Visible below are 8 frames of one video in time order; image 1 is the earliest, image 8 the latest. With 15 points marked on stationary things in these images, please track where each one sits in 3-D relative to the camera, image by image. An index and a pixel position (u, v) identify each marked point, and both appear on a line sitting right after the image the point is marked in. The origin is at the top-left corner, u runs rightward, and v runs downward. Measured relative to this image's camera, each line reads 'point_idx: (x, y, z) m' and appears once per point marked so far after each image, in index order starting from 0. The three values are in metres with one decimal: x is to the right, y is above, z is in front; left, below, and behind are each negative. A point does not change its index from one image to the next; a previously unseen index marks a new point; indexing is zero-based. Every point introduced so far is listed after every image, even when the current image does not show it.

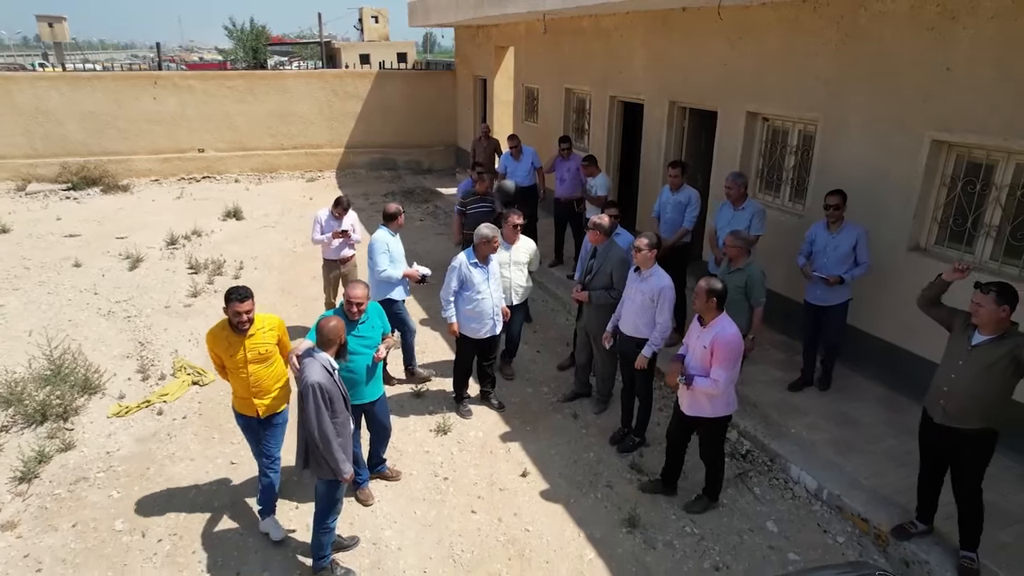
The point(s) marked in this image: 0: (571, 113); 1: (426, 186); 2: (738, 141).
0: (+0.7, +2.1, +9.1) m
1: (-1.5, +1.8, +12.8) m
2: (+1.9, +1.2, +6.1) m
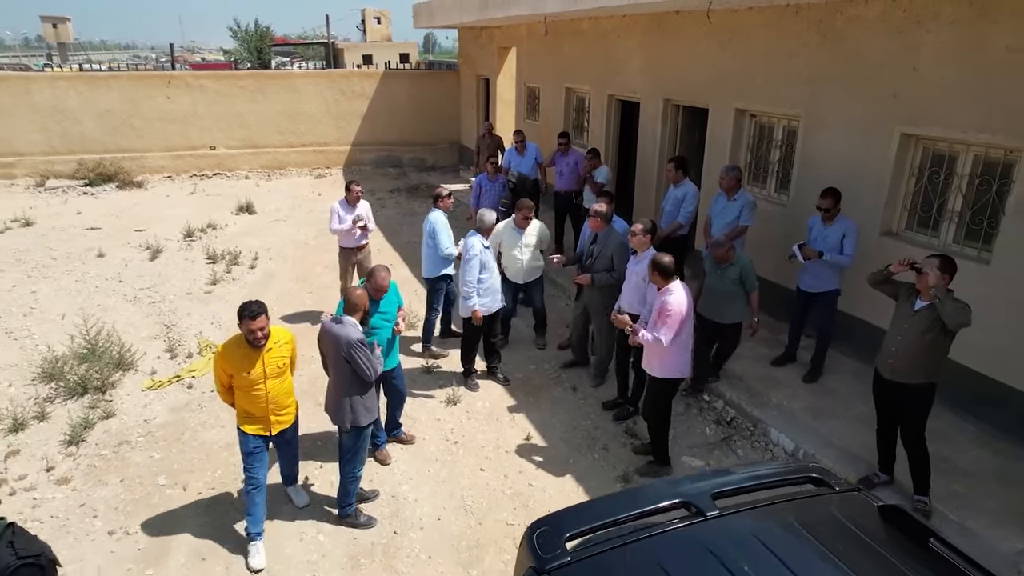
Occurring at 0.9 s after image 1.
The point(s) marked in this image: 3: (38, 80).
0: (+0.8, +2.3, +9.5) m
1: (-1.5, +1.9, +13.2) m
2: (+1.9, +1.3, +6.5) m
3: (-7.9, +3.4, +12.2) m
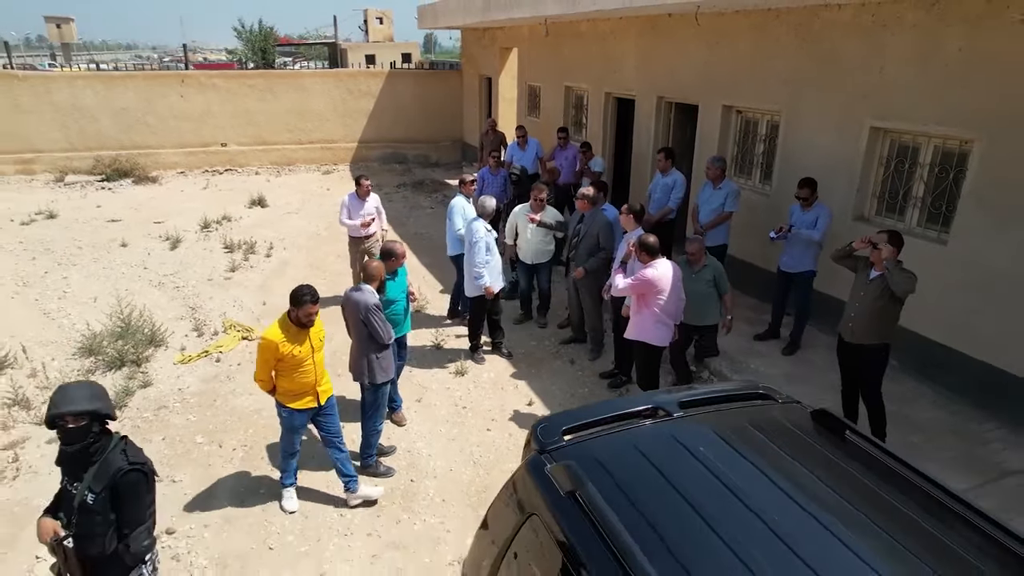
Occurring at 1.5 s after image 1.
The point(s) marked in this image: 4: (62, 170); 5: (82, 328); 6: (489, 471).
0: (+0.8, +2.4, +10.0) m
1: (-1.4, +2.1, +13.7) m
2: (+1.9, +1.5, +7.0) m
3: (-7.8, +3.6, +12.7) m
4: (-8.0, +2.1, +13.0) m
5: (-3.8, -0.3, +6.6) m
6: (-0.1, -1.1, +4.5) m
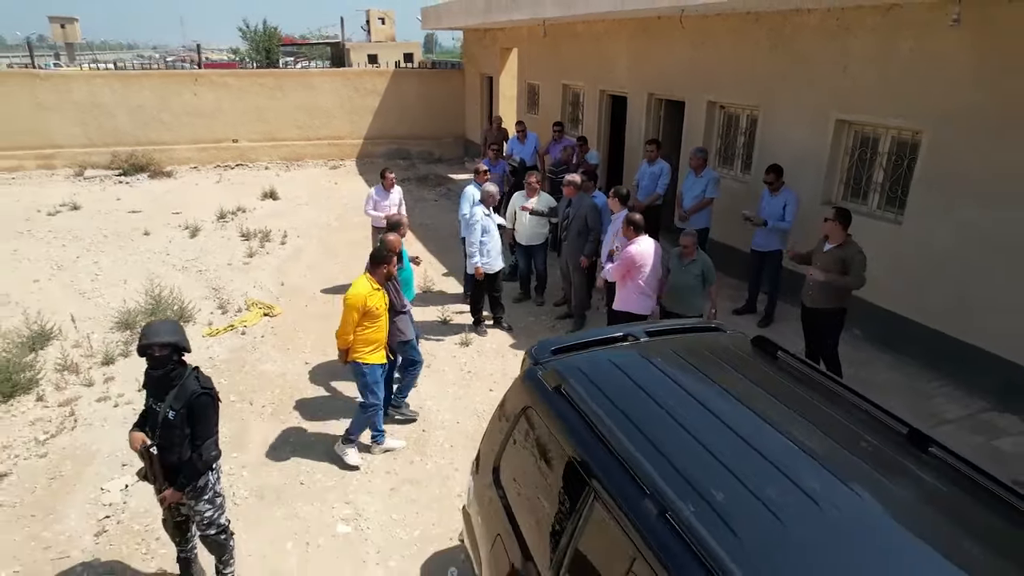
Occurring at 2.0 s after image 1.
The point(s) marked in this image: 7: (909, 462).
0: (+0.8, +2.6, +10.5) m
1: (-1.4, +2.2, +14.3) m
2: (+1.9, +1.7, +7.5) m
3: (-7.8, +3.8, +13.3) m
4: (-8.0, +2.3, +13.6) m
5: (-3.8, -0.2, +7.1) m
6: (-0.1, -0.9, +5.1) m
7: (+1.1, -0.5, +2.1) m
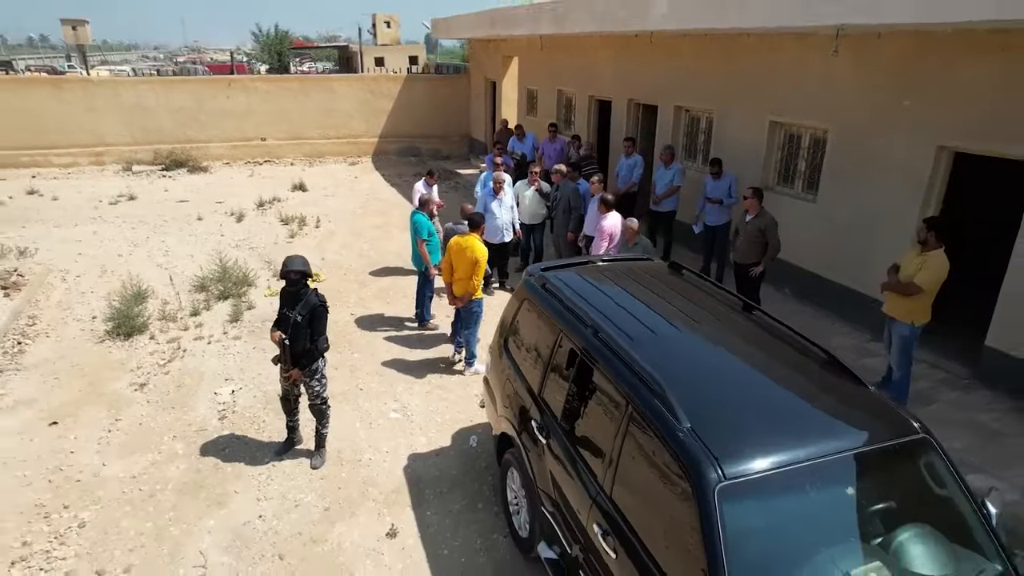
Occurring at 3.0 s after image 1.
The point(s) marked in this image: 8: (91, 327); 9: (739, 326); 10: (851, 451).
0: (+0.8, +3.0, +12.1) m
1: (-1.4, +2.6, +15.9) m
2: (+2.0, +2.0, +9.1) m
3: (-7.8, +4.1, +14.8) m
4: (-8.0, +2.6, +15.2) m
5: (-3.8, +0.2, +8.7) m
6: (-0.1, -0.6, +6.7) m
7: (+1.2, -0.2, +3.7) m
8: (-4.0, -0.4, +7.0) m
9: (+1.1, -0.2, +3.6) m
10: (+1.2, -0.6, +2.7) m
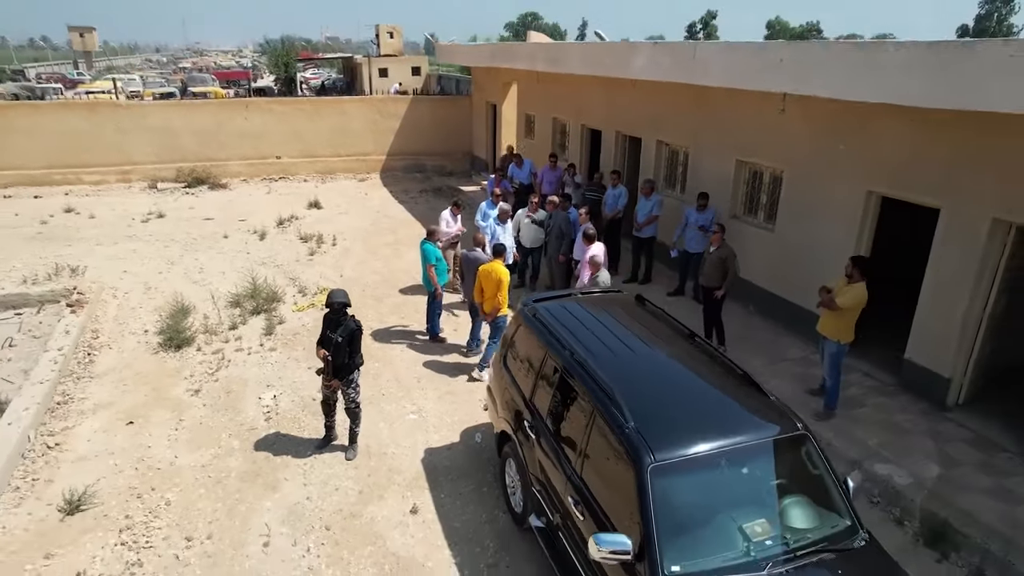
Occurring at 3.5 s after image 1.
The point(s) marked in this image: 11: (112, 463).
0: (+0.8, +2.8, +13.2) m
1: (-1.4, +2.4, +17.0) m
2: (+1.9, +1.8, +10.2) m
3: (-7.8, +3.9, +15.9) m
4: (-8.0, +2.4, +16.3) m
5: (-3.8, 0.0, +9.8) m
6: (-0.1, -0.8, +7.7) m
7: (+1.1, -0.4, +4.8) m
8: (-4.0, -0.6, +8.1) m
9: (+1.1, -0.4, +4.7) m
10: (+1.2, -0.8, +3.8) m
11: (-3.1, -1.4, +5.7) m
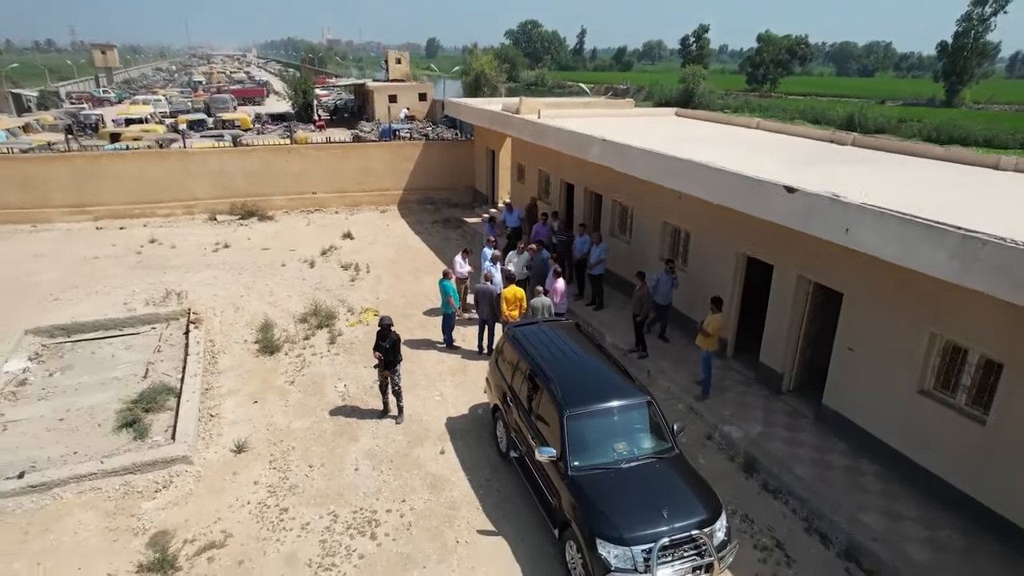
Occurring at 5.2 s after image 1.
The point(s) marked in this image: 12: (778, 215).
0: (+0.7, +2.4, +16.7) m
1: (-1.5, +2.0, +20.5) m
2: (+1.8, +1.4, +13.7) m
3: (-8.0, +3.6, +19.4) m
4: (-8.1, +2.1, +19.8) m
5: (-4.0, -0.4, +13.3) m
6: (-0.3, -1.2, +11.2) m
7: (+1.0, -0.7, +8.3) m
8: (-4.2, -0.9, +11.6) m
9: (+1.0, -0.8, +8.2) m
10: (+1.1, -1.2, +7.3) m
11: (-3.3, -1.7, +9.2) m
12: (+2.9, +0.8, +7.9) m
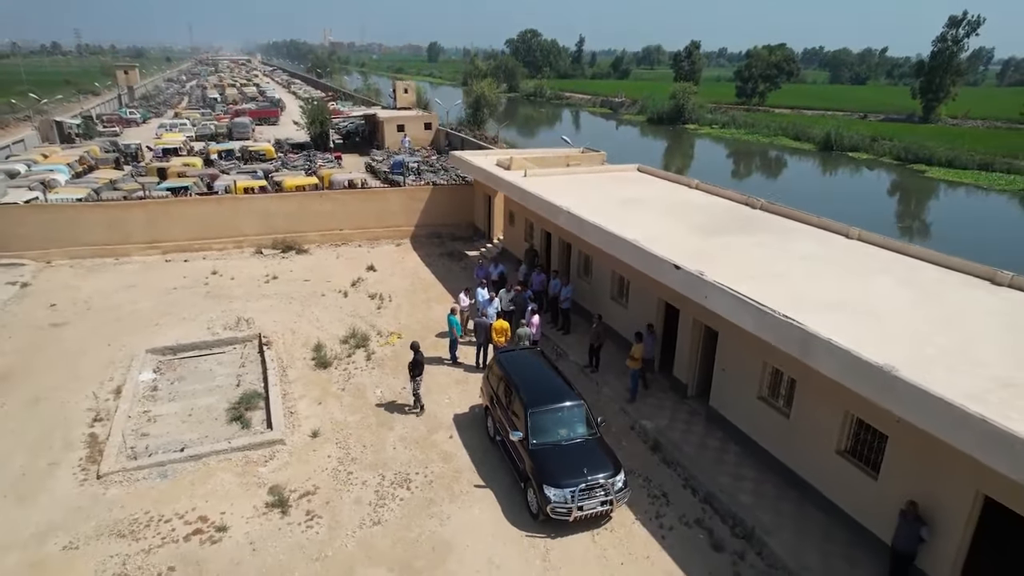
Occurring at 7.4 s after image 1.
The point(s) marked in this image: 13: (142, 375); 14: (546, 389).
0: (+0.4, +1.7, +20.9) m
1: (-1.8, +1.3, +24.6) m
2: (+1.6, +0.8, +17.9) m
3: (-8.2, +2.9, +23.6) m
4: (-8.3, +1.4, +24.0) m
5: (-4.2, -1.1, +17.5) m
6: (-0.5, -1.8, +15.4) m
7: (+0.8, -1.4, +12.5) m
8: (-4.4, -1.6, +15.8) m
9: (+0.7, -1.4, +12.4) m
10: (+0.8, -1.8, +11.5) m
11: (-3.5, -2.4, +13.4) m
12: (+2.6, +0.1, +12.1) m
13: (-7.4, -1.7, +14.6) m
14: (+0.5, -1.6, +11.8) m
